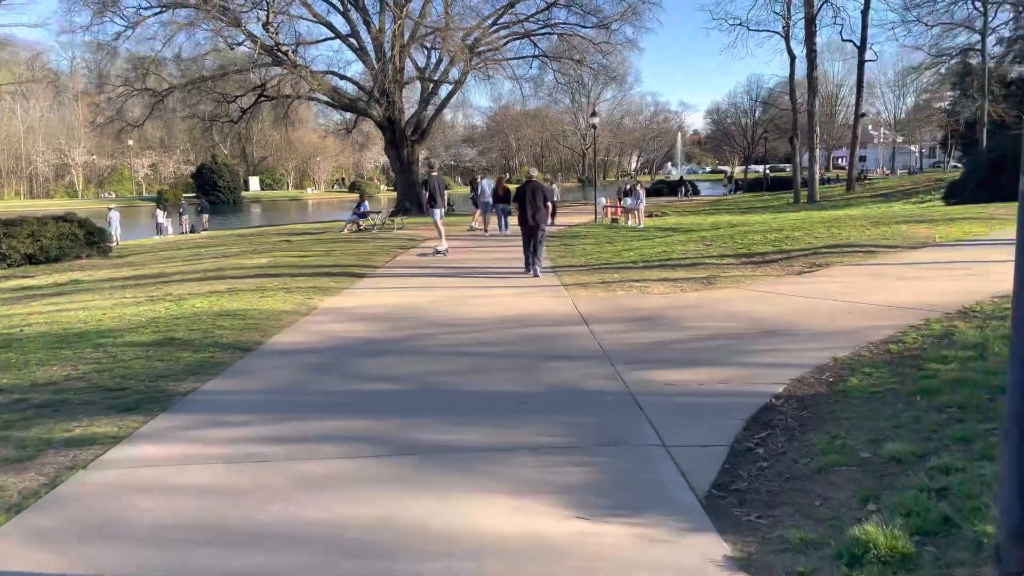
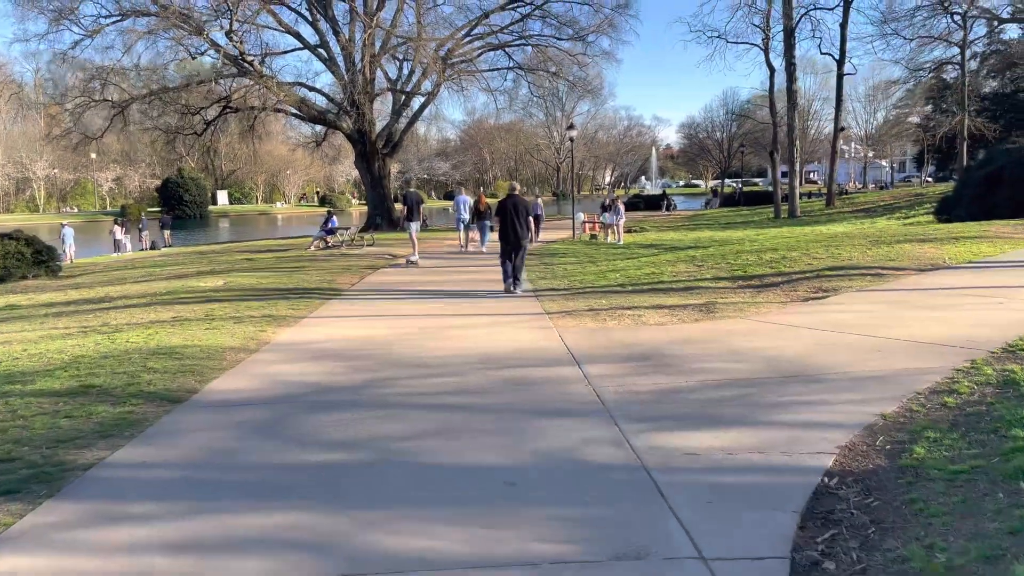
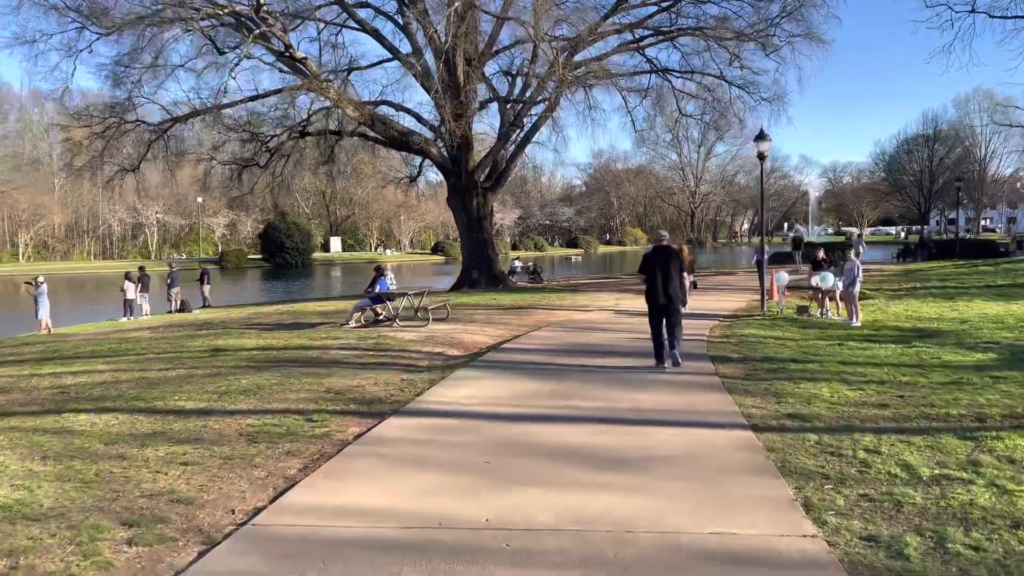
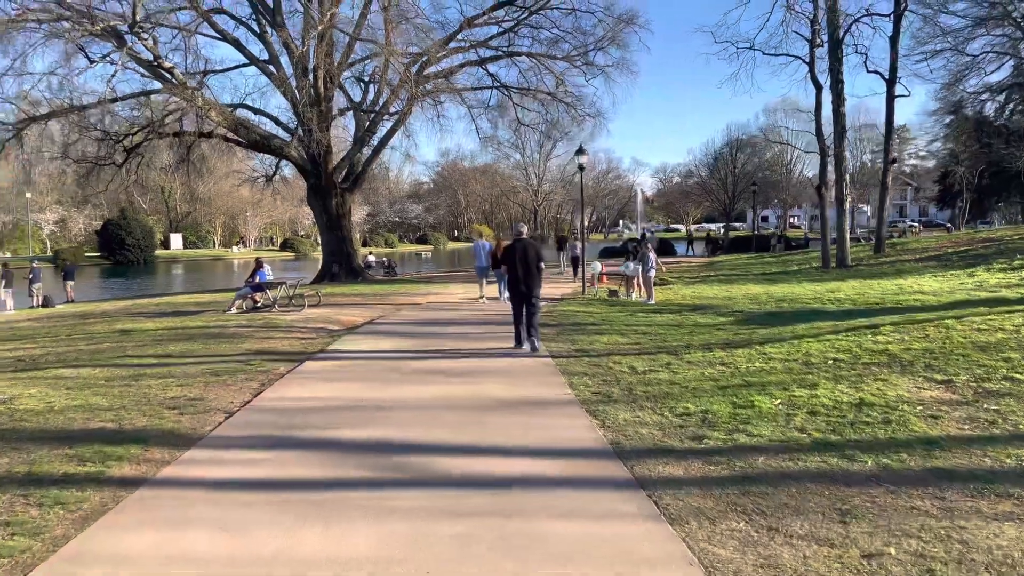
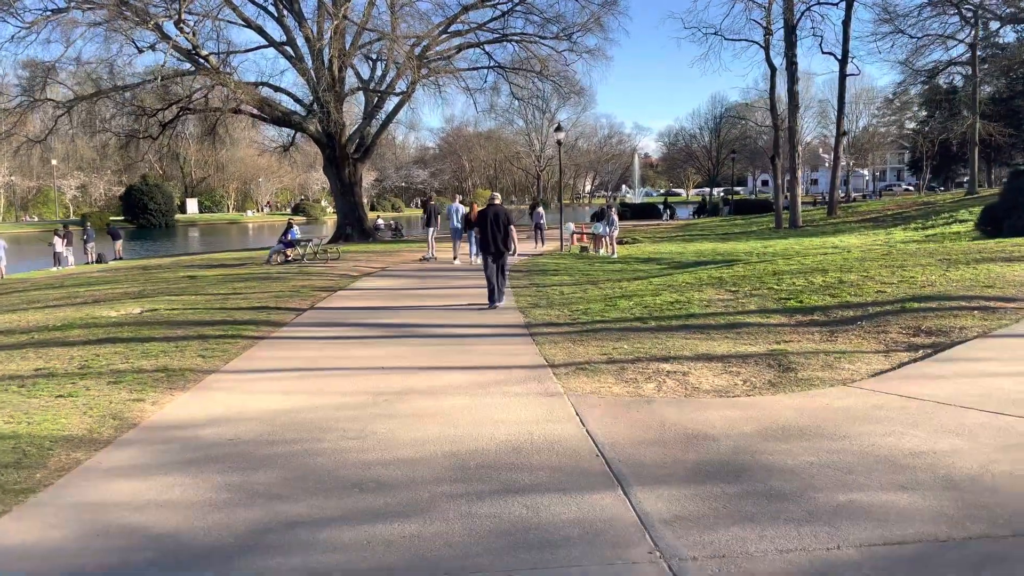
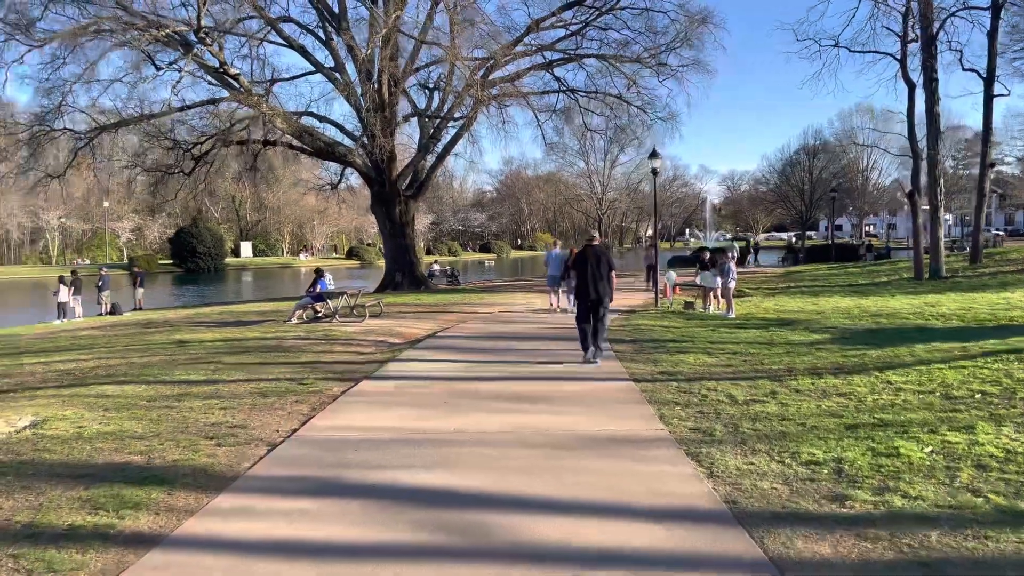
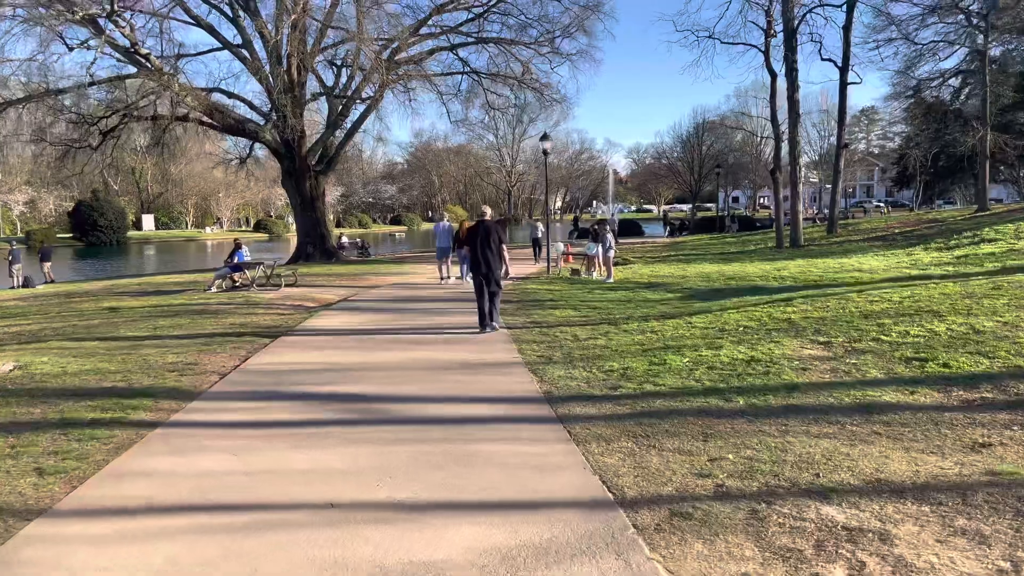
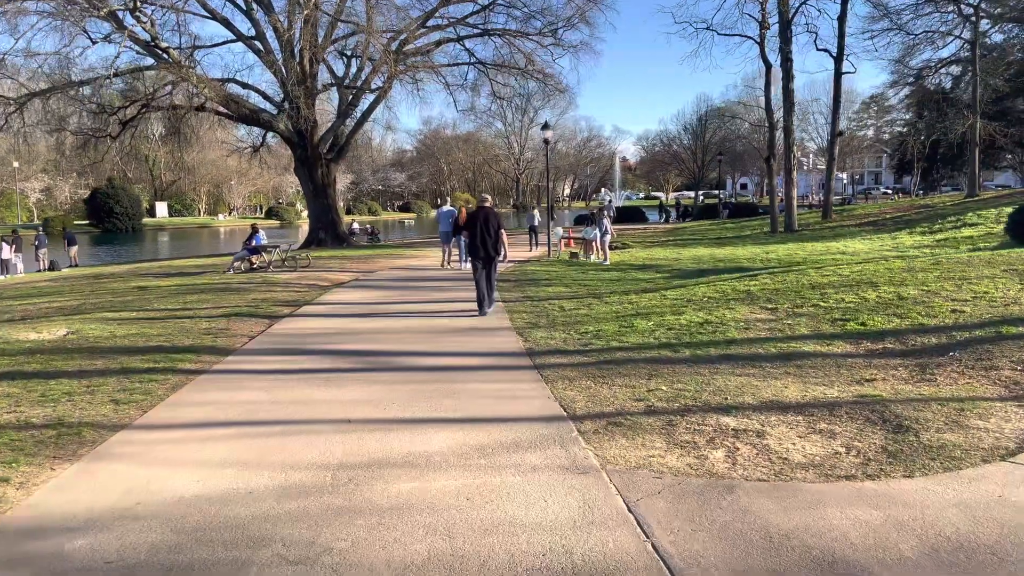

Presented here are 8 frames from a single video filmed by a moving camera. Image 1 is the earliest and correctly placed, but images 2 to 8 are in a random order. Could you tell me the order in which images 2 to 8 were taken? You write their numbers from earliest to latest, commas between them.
2, 5, 8, 7, 4, 6, 3
